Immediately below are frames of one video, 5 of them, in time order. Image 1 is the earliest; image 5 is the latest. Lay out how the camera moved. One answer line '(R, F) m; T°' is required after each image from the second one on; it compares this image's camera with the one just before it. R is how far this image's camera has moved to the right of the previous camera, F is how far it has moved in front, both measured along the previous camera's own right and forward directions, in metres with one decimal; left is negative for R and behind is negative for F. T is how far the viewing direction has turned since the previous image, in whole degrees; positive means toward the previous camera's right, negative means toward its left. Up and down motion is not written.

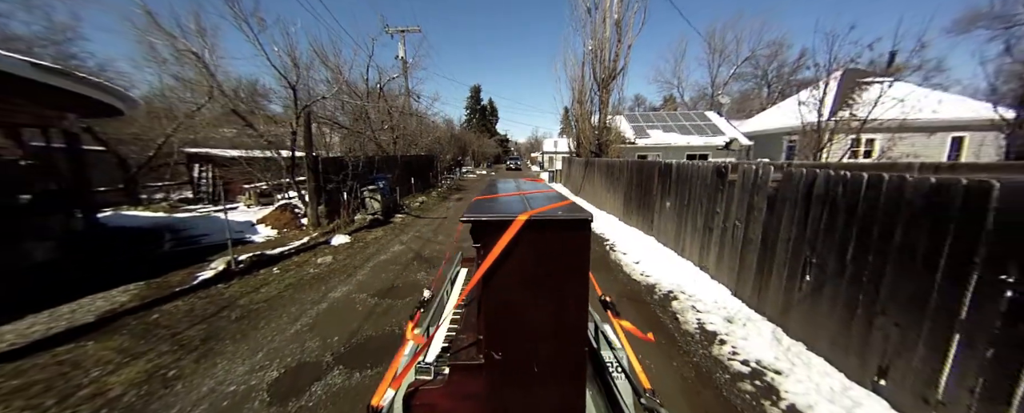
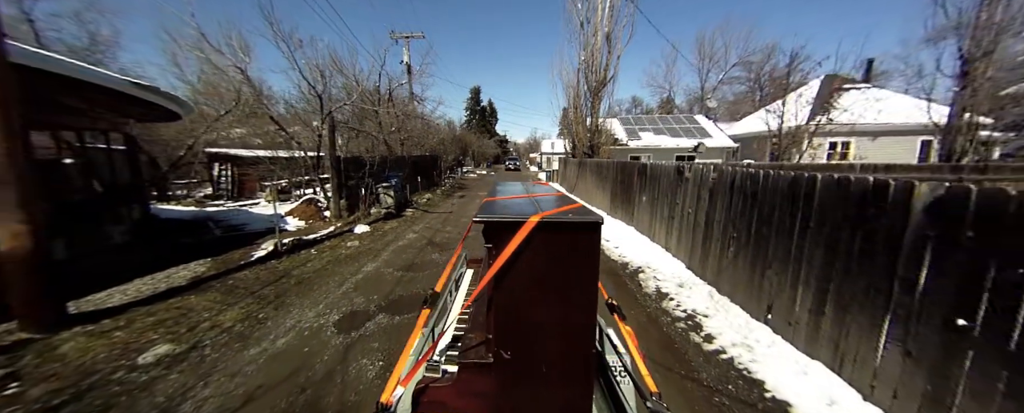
(0.0, -0.9) m; 0°
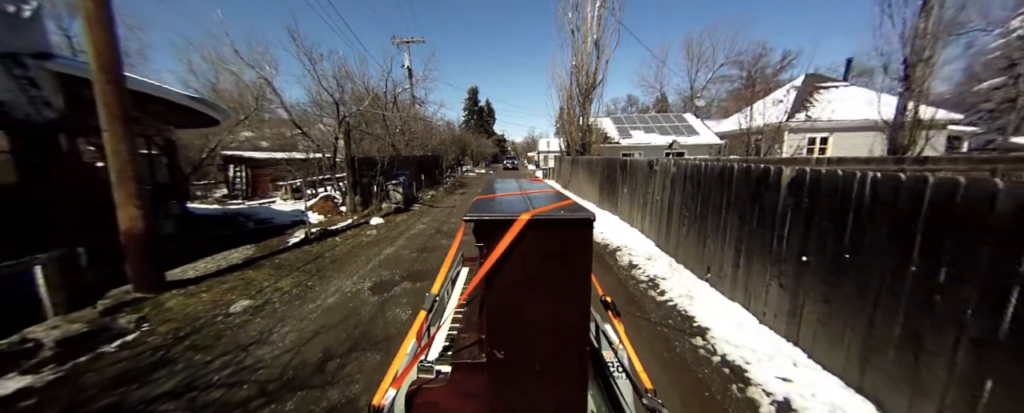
(0.0, -0.8) m; 0°
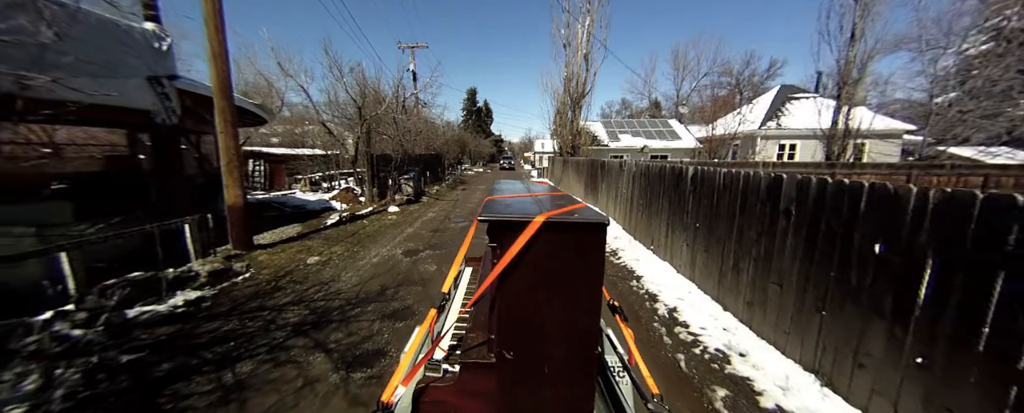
(0.0, -1.3) m; +1°
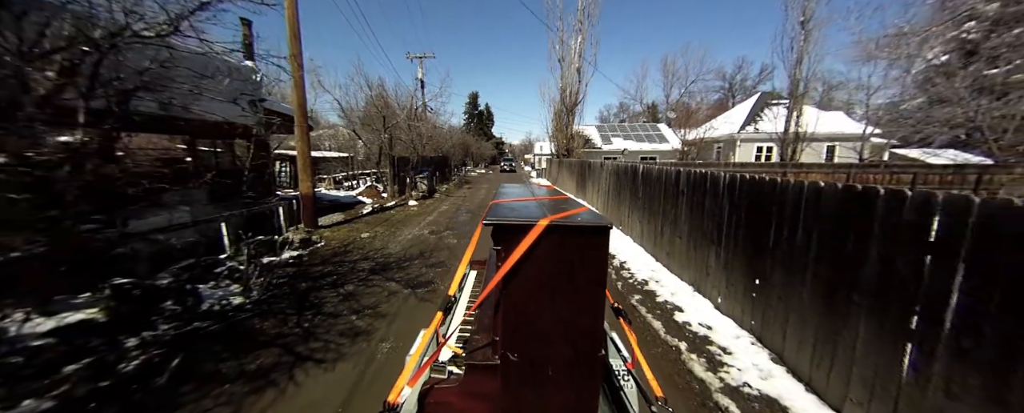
(0.0, -1.6) m; 0°
